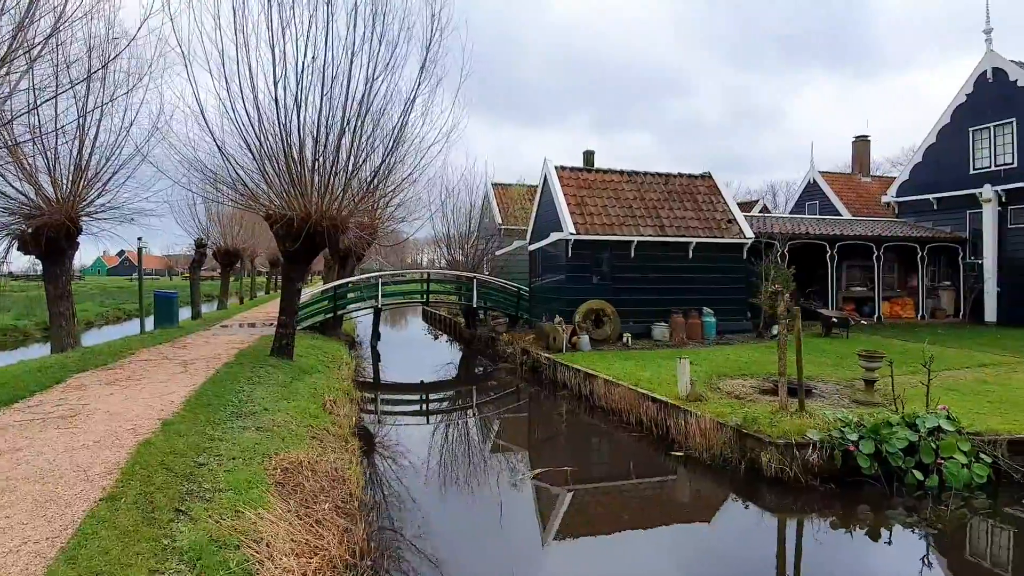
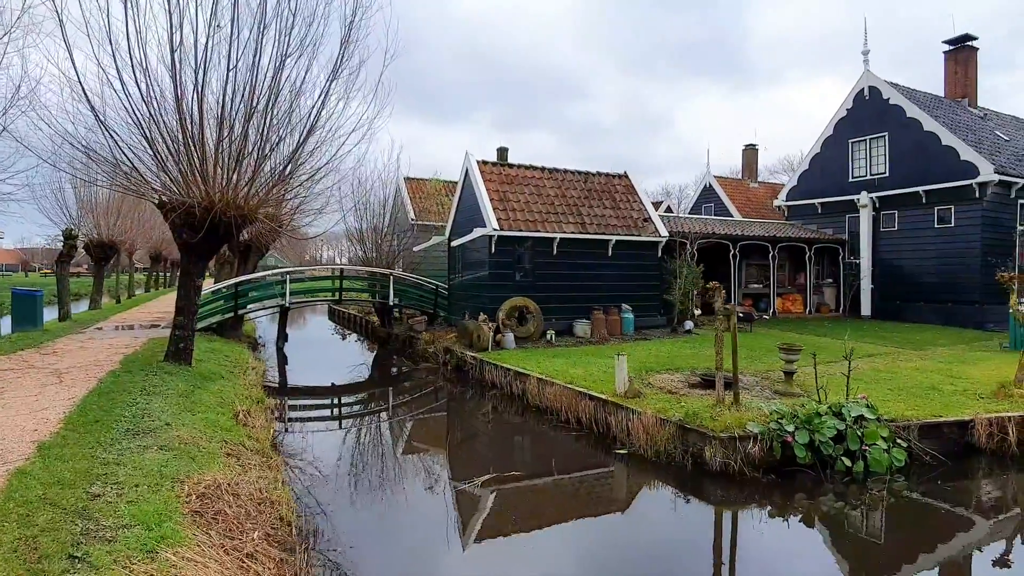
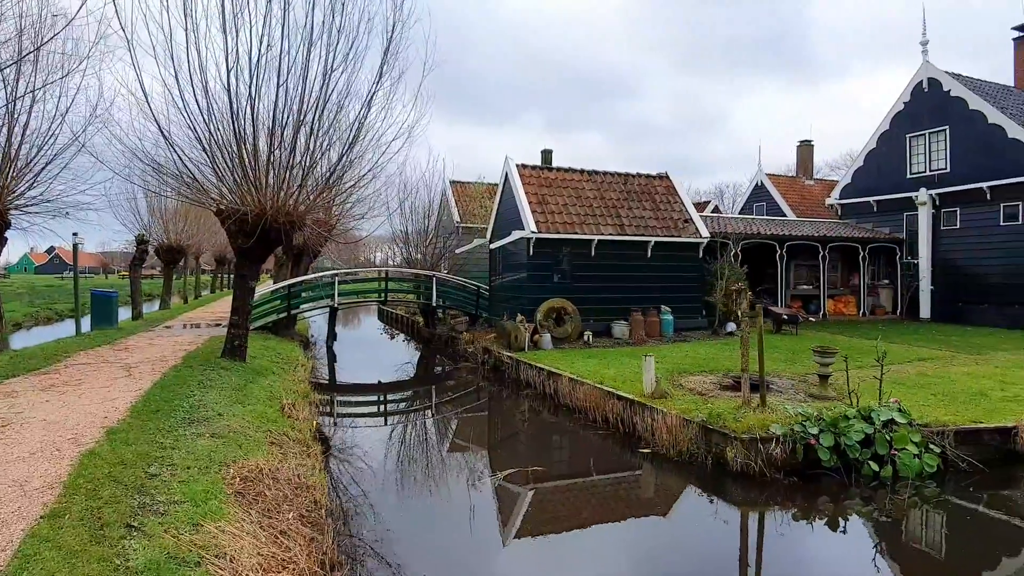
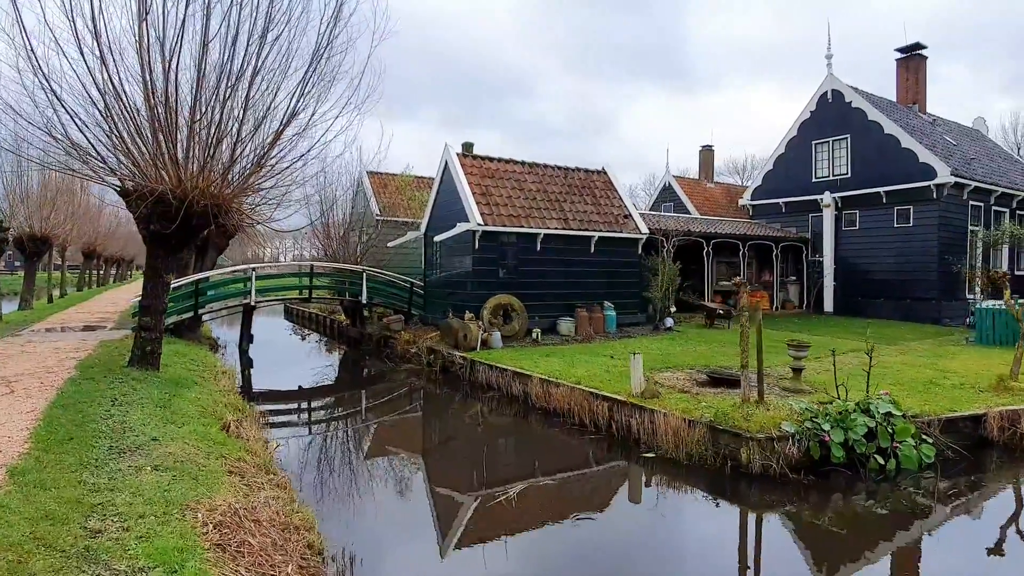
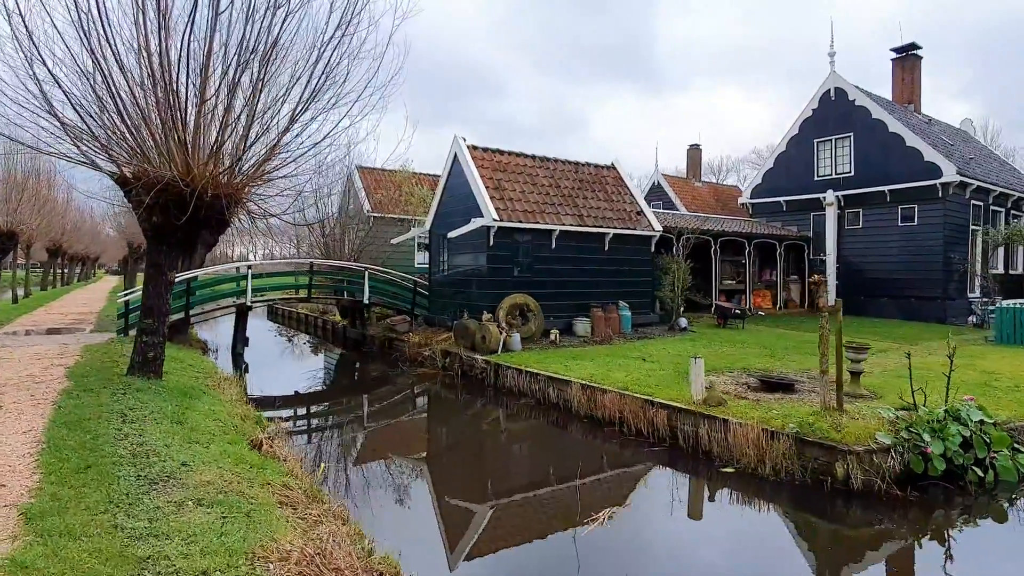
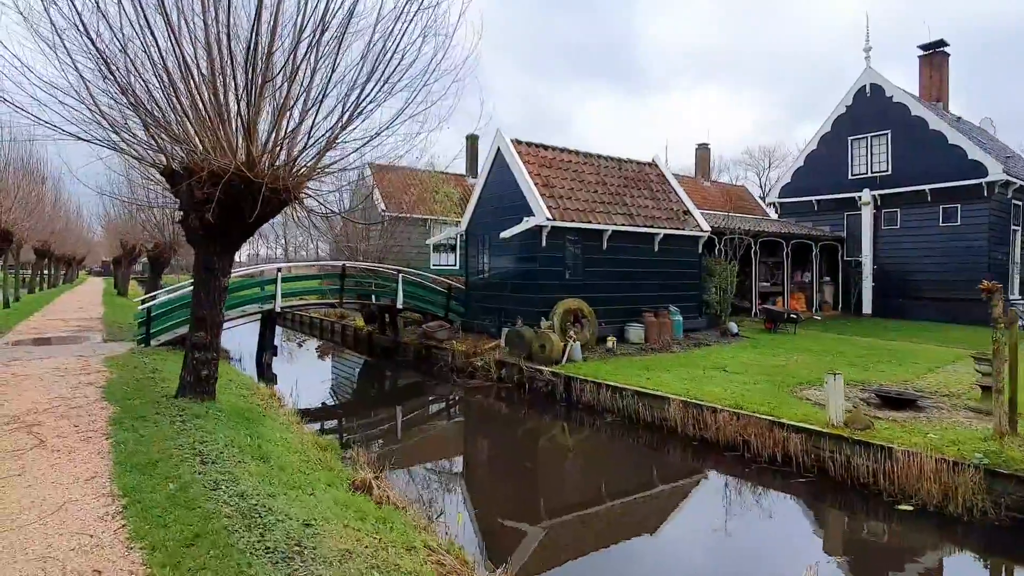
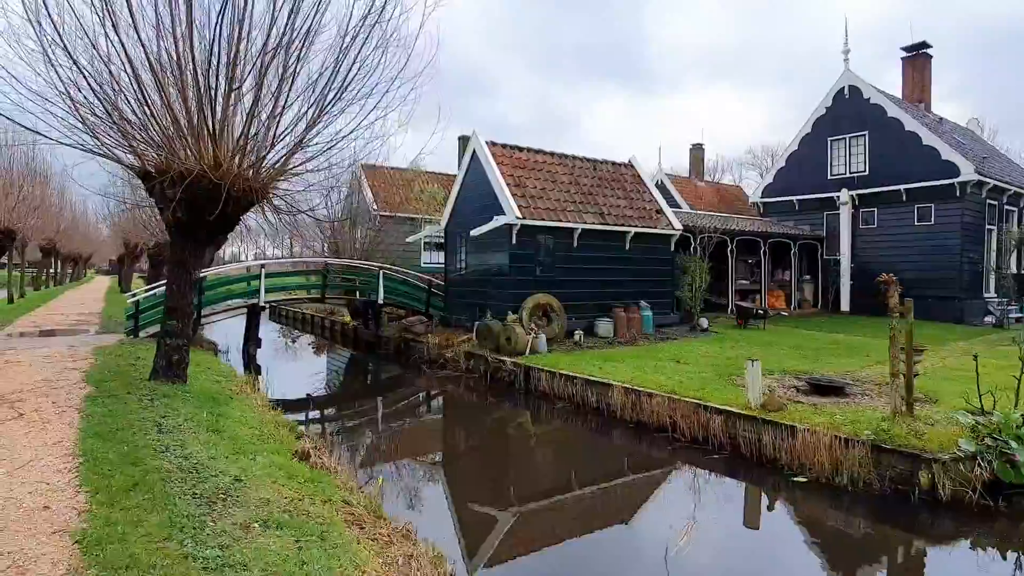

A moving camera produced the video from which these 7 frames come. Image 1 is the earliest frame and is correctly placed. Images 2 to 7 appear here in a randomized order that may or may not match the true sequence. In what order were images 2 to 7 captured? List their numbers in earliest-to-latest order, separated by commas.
3, 2, 4, 5, 7, 6
